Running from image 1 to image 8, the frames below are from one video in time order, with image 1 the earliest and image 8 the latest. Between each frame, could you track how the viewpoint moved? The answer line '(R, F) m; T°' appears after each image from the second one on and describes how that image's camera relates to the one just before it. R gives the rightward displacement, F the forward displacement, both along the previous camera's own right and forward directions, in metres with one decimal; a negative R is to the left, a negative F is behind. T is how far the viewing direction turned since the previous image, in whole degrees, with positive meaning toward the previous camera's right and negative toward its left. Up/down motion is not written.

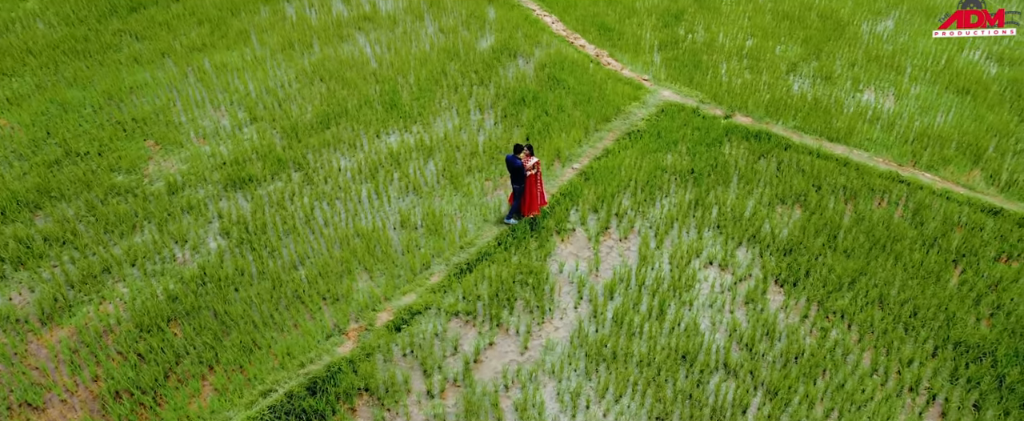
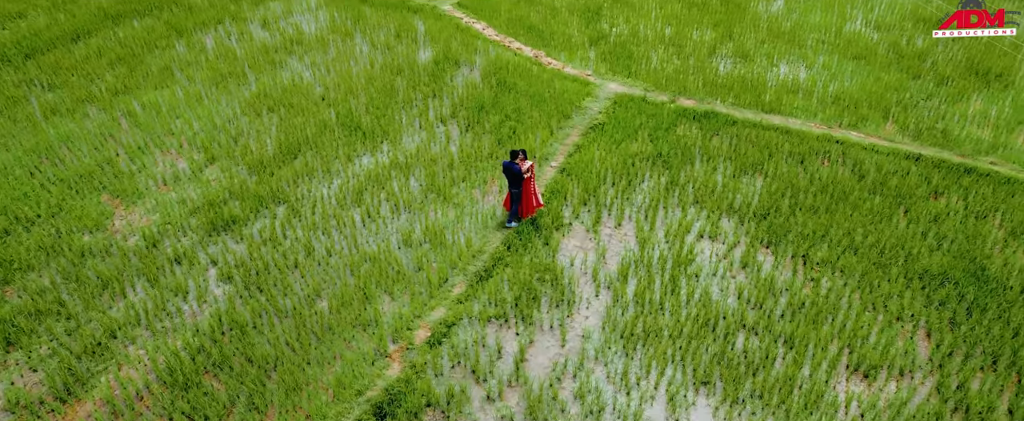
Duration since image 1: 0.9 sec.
(-0.8, -0.1) m; +10°
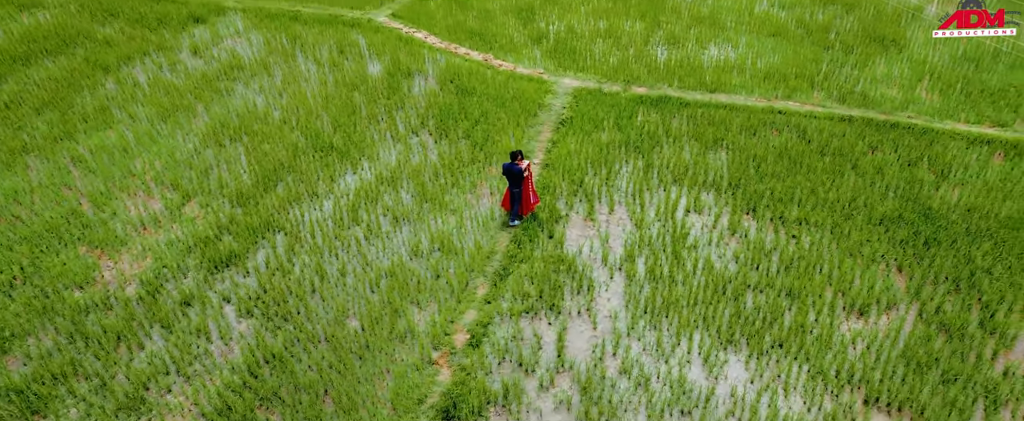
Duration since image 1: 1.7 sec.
(-0.8, -0.1) m; +9°
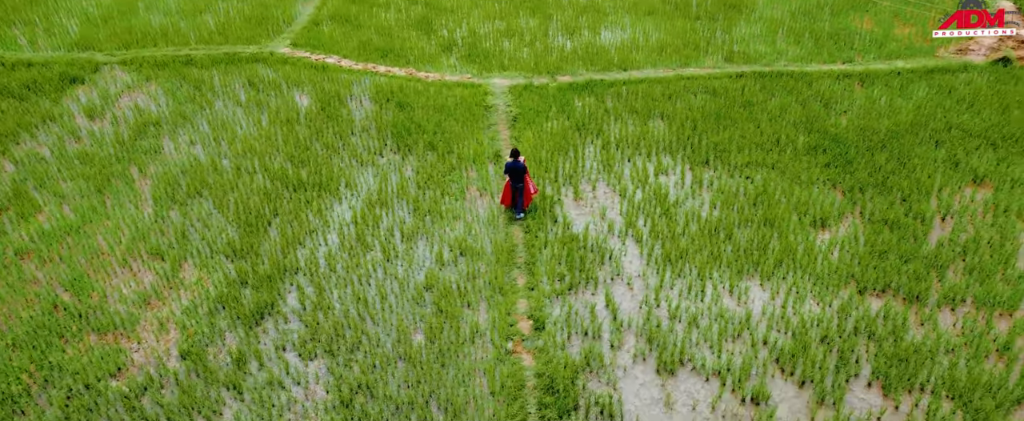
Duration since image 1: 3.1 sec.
(-1.4, -0.2) m; +14°
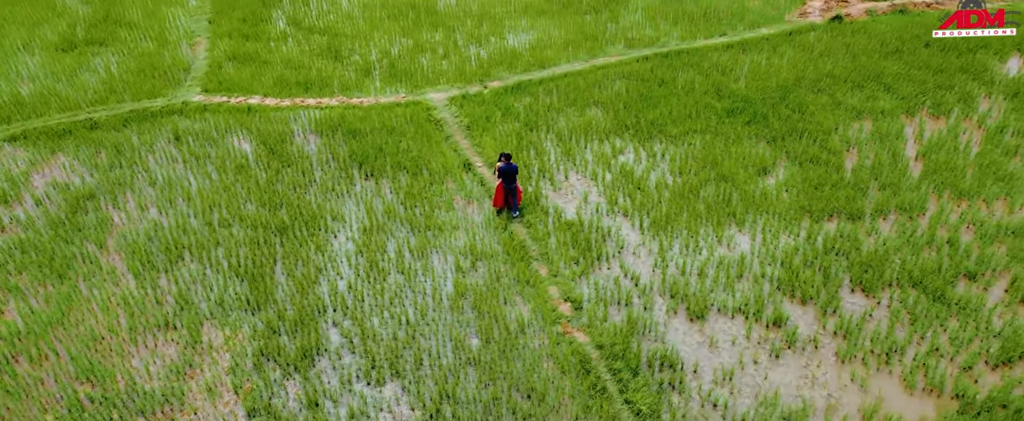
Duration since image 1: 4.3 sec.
(-1.3, -0.2) m; +13°
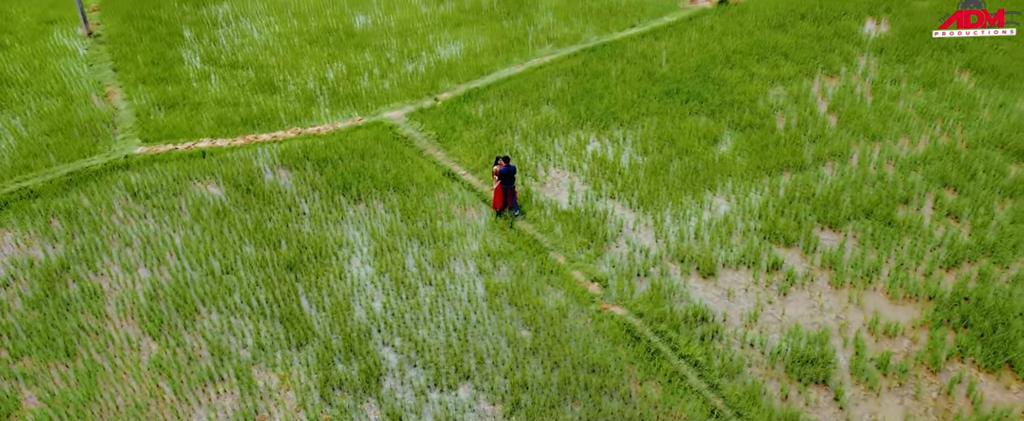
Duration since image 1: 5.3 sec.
(-1.2, -0.2) m; +11°
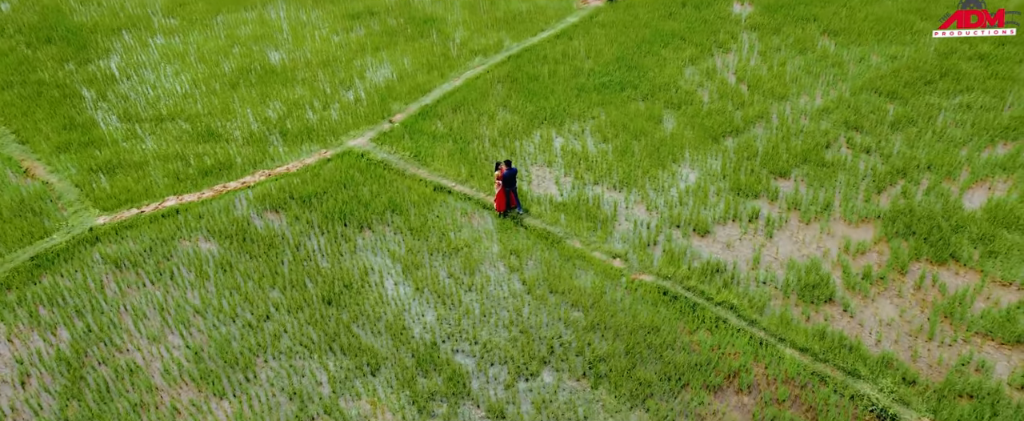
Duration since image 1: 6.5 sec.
(-1.5, -0.3) m; +12°
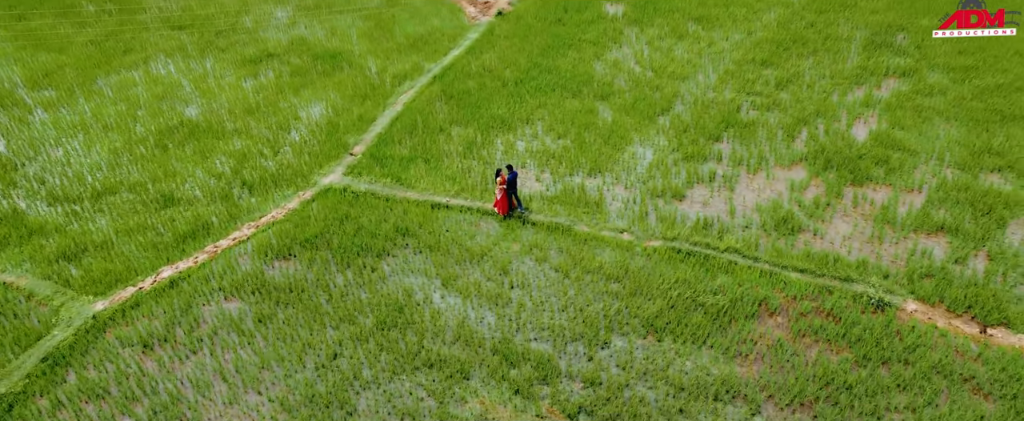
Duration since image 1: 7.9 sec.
(-1.8, -0.3) m; +14°
